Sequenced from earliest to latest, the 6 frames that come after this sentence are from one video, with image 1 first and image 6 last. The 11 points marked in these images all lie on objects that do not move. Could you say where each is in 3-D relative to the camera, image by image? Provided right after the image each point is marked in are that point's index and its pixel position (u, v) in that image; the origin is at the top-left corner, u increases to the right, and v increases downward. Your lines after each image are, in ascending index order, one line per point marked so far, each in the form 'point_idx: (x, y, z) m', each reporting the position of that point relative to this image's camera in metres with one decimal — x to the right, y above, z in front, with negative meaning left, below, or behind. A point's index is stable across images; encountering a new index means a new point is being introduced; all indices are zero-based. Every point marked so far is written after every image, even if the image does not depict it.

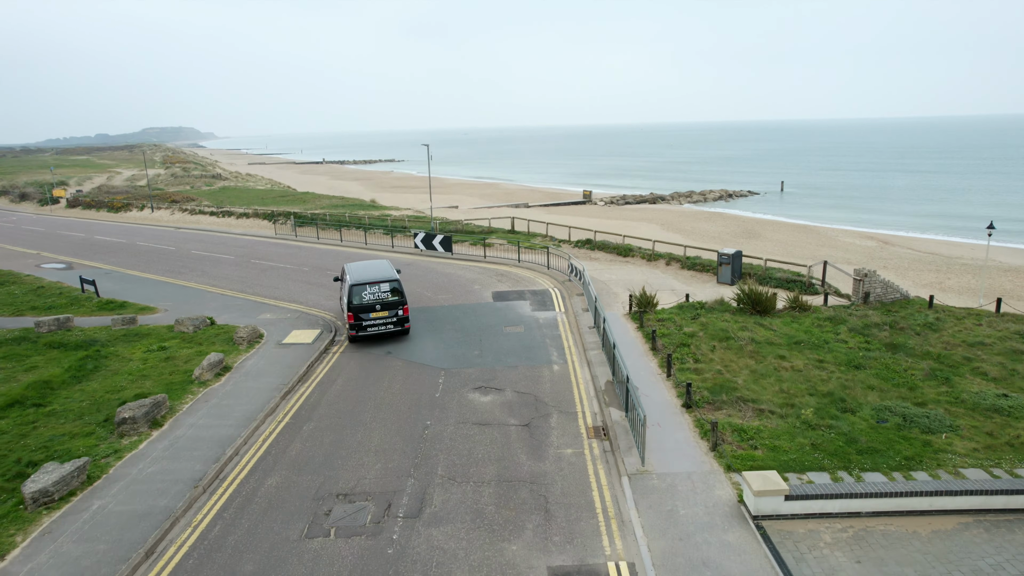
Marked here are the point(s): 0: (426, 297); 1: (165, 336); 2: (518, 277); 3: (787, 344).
0: (-1.7, -0.2, +13.4) m
1: (-5.7, -0.8, +11.0) m
2: (+0.1, +0.2, +14.6) m
3: (+3.9, -0.8, +9.5) m
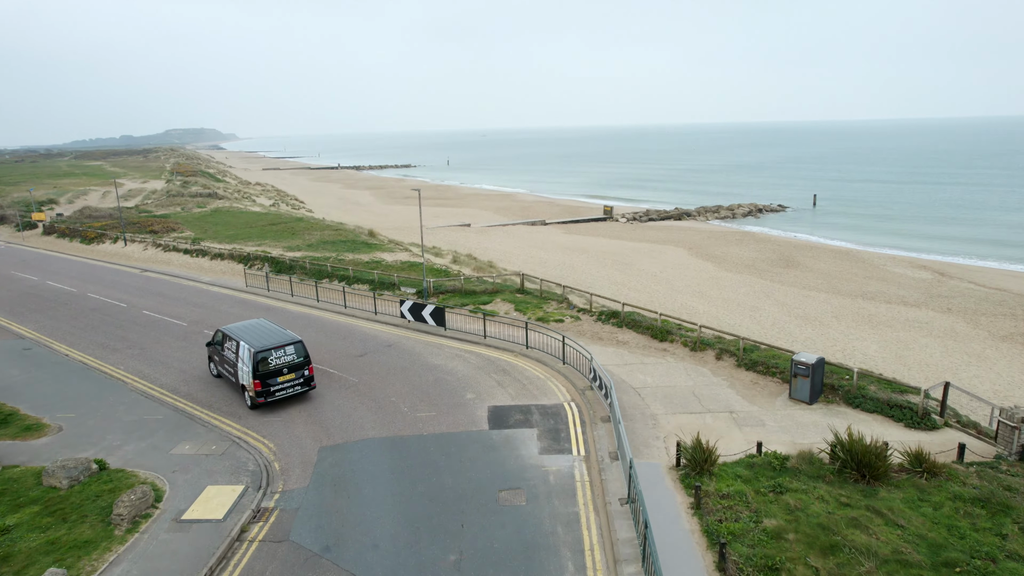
0: (-1.7, -1.9, +10.2) m
1: (-5.7, -2.4, +7.9) m
2: (+0.2, -1.5, +11.2) m
3: (+3.8, -2.5, +6.1) m
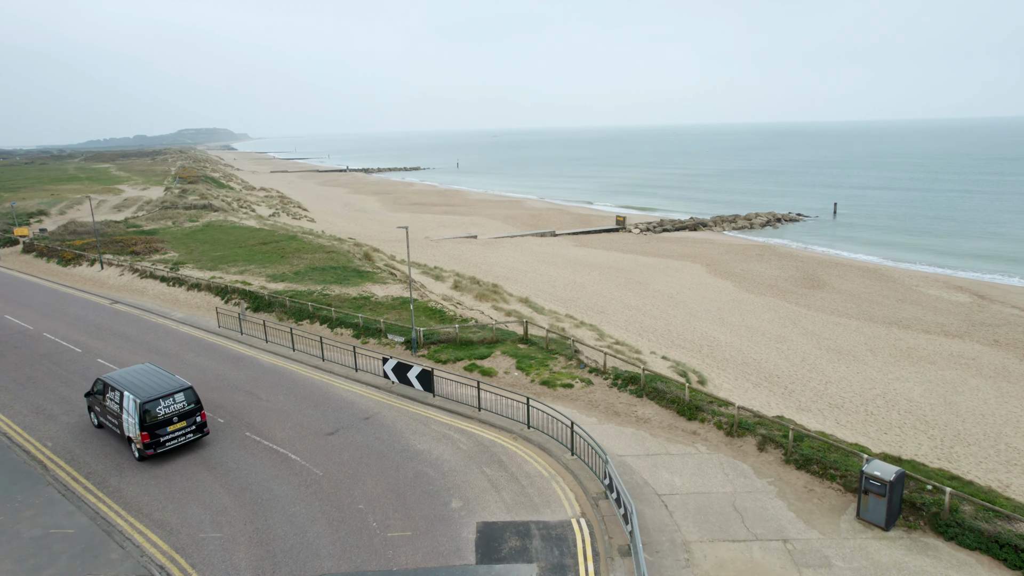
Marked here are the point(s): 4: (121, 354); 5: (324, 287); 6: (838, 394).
0: (-1.7, -2.9, +8.1) m
1: (-5.8, -3.5, +5.9) m
2: (+0.2, -2.5, +9.2) m
3: (+3.7, -3.6, +4.0) m
4: (-8.8, -1.5, +15.2) m
5: (-5.3, 0.0, +19.1) m
6: (+9.4, -3.0, +19.3) m
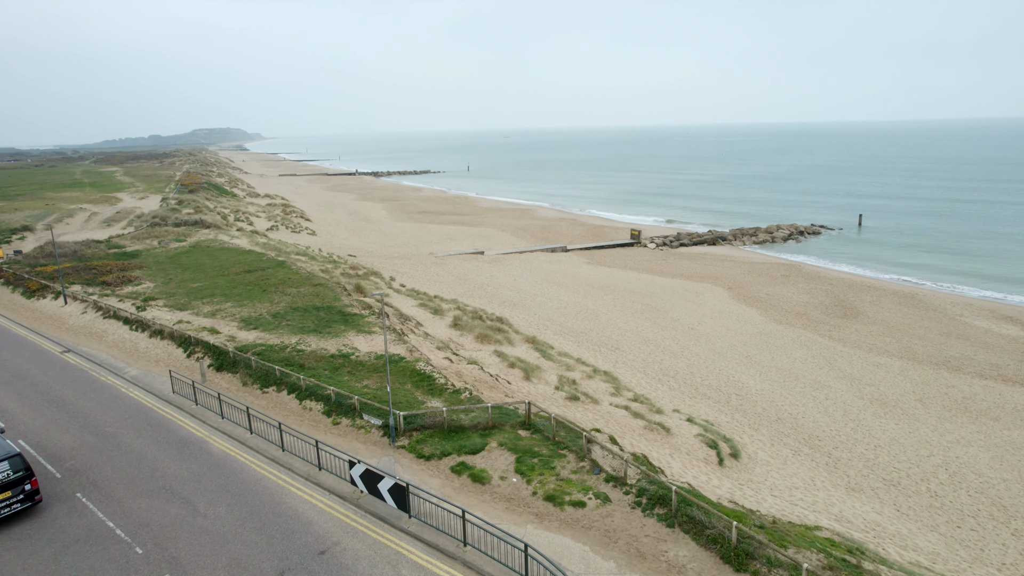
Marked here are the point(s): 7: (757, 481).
0: (-1.9, -4.2, +5.7) m
1: (-6.0, -4.7, +3.5) m
2: (0.0, -3.8, +6.7) m
3: (+3.5, -4.9, +1.4) m
4: (-8.8, -2.7, +12.9) m
5: (-5.3, -1.3, +16.7) m
6: (+9.4, -4.4, +16.7) m
7: (+5.4, -4.2, +14.8) m
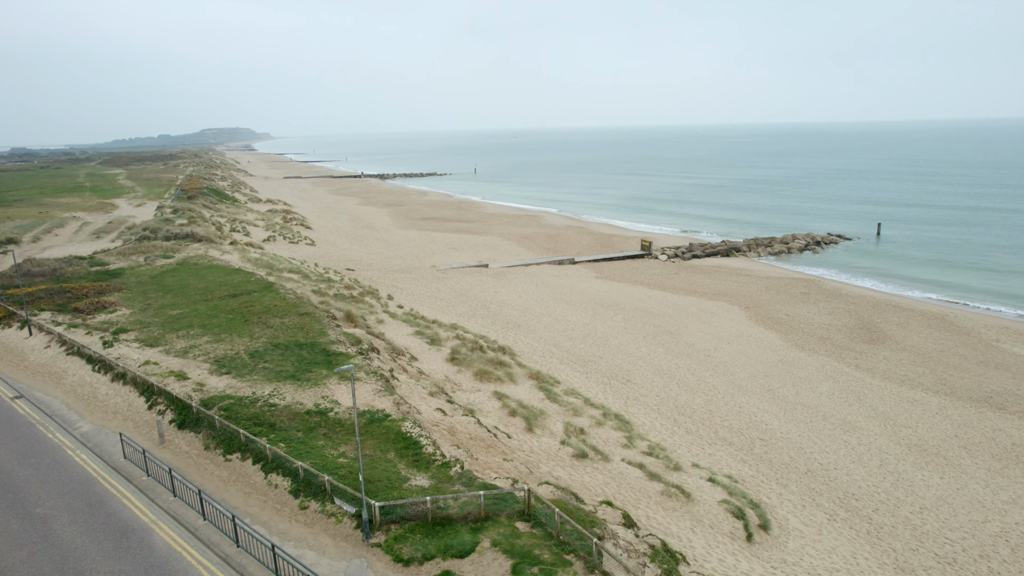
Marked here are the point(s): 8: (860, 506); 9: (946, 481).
0: (-2.0, -5.2, +3.8) m
1: (-6.2, -5.7, +1.7) m
2: (-0.1, -4.8, +4.8) m
3: (+3.3, -5.9, -0.5) m
4: (-8.9, -3.7, +11.1) m
5: (-5.3, -2.2, +14.9) m
6: (+9.4, -5.4, +14.7) m
7: (+5.3, -5.2, +12.8) m
8: (+8.2, -5.1, +15.8) m
9: (+11.2, -5.0, +17.4) m
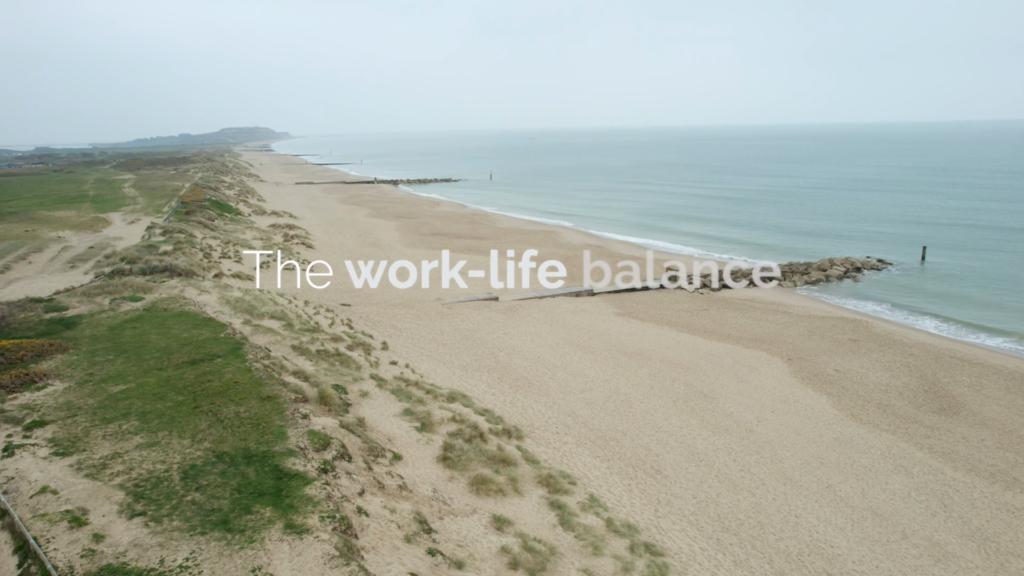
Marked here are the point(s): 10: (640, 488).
0: (-2.3, -7.3, -0.1) m
1: (-6.5, -7.8, -2.0) m
2: (-0.4, -7.0, +0.9) m
3: (+2.9, -8.1, -4.5) m
4: (-9.0, -5.7, +7.4) m
5: (-5.3, -4.3, +11.1) m
6: (+9.4, -7.6, +10.6) m
7: (+5.3, -7.4, +8.8) m
8: (+8.1, -7.4, +11.7) m
9: (+11.2, -7.2, +13.1) m
10: (+3.6, -5.6, +19.0) m
